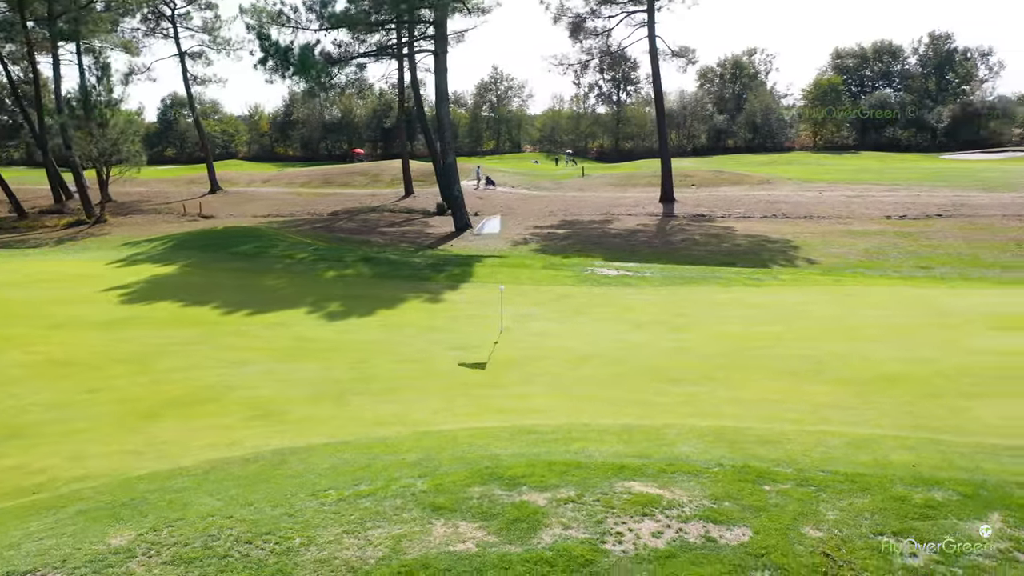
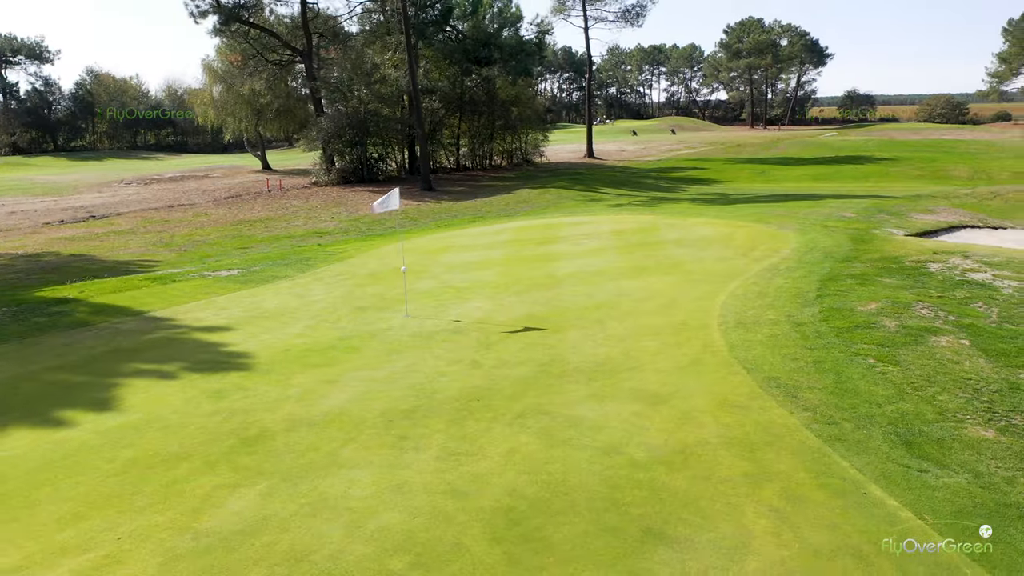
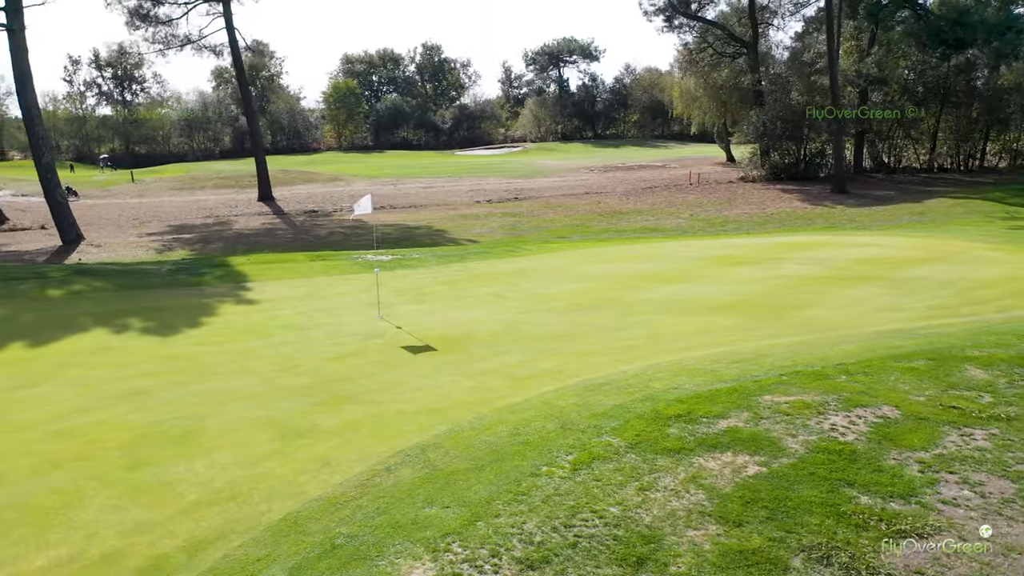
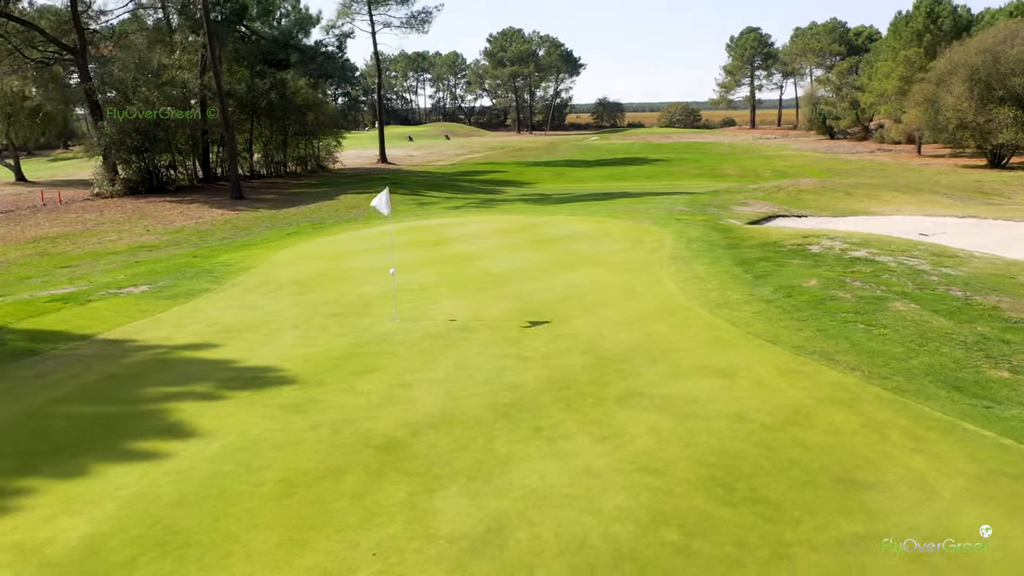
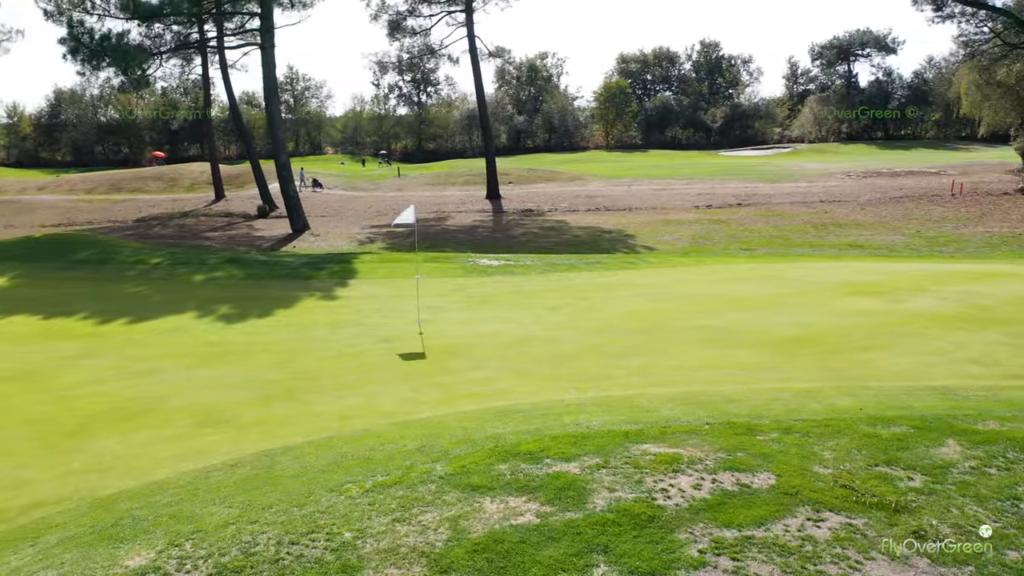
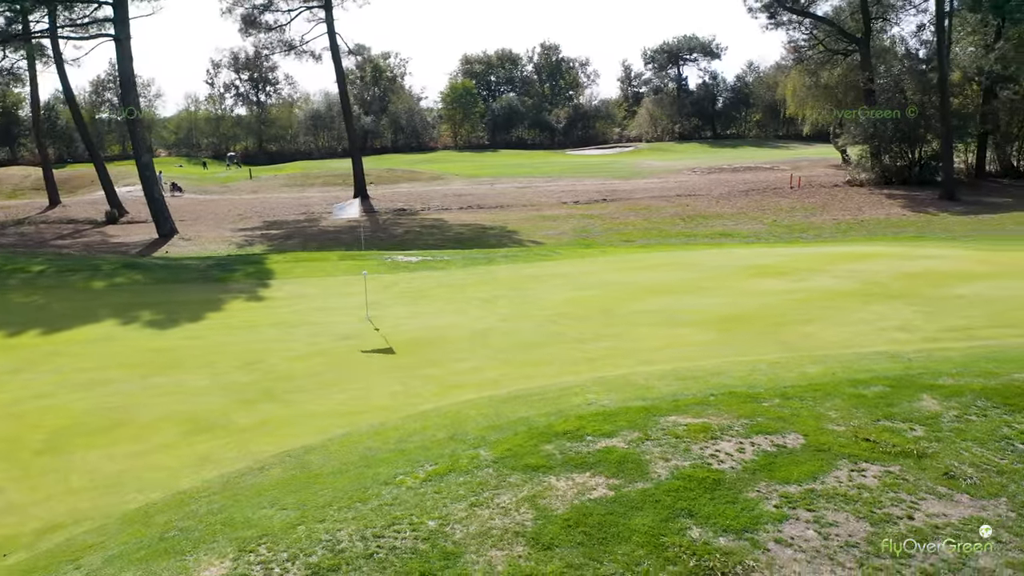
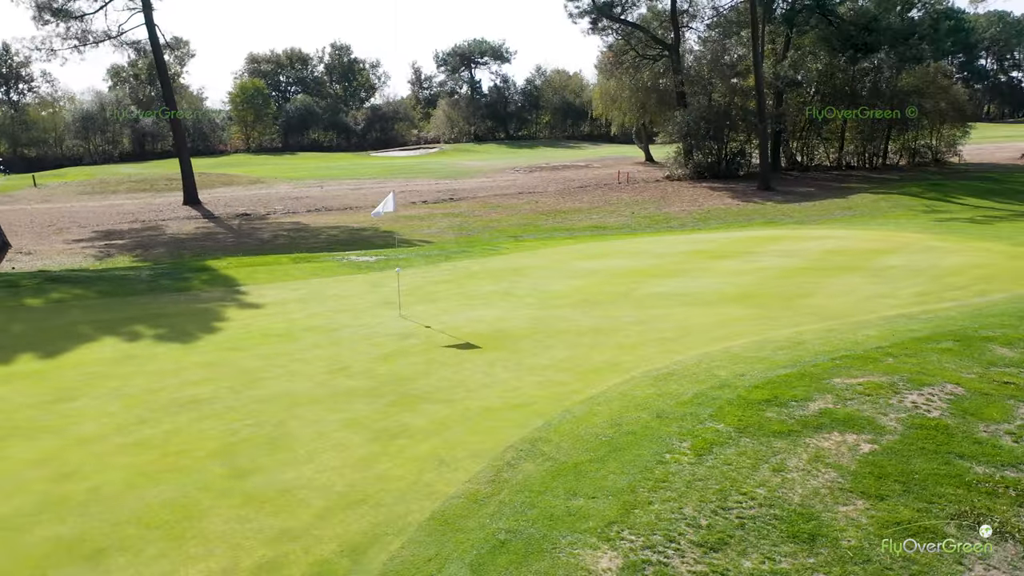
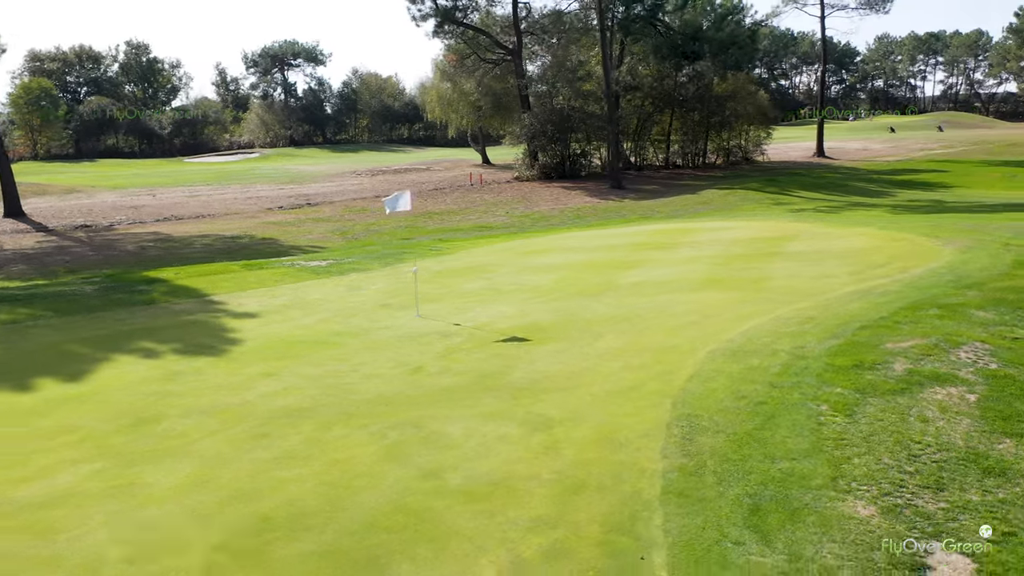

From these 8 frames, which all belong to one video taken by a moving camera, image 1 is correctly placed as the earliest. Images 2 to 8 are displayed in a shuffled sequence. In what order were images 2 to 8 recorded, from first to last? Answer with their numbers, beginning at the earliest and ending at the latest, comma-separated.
5, 6, 3, 7, 8, 2, 4
